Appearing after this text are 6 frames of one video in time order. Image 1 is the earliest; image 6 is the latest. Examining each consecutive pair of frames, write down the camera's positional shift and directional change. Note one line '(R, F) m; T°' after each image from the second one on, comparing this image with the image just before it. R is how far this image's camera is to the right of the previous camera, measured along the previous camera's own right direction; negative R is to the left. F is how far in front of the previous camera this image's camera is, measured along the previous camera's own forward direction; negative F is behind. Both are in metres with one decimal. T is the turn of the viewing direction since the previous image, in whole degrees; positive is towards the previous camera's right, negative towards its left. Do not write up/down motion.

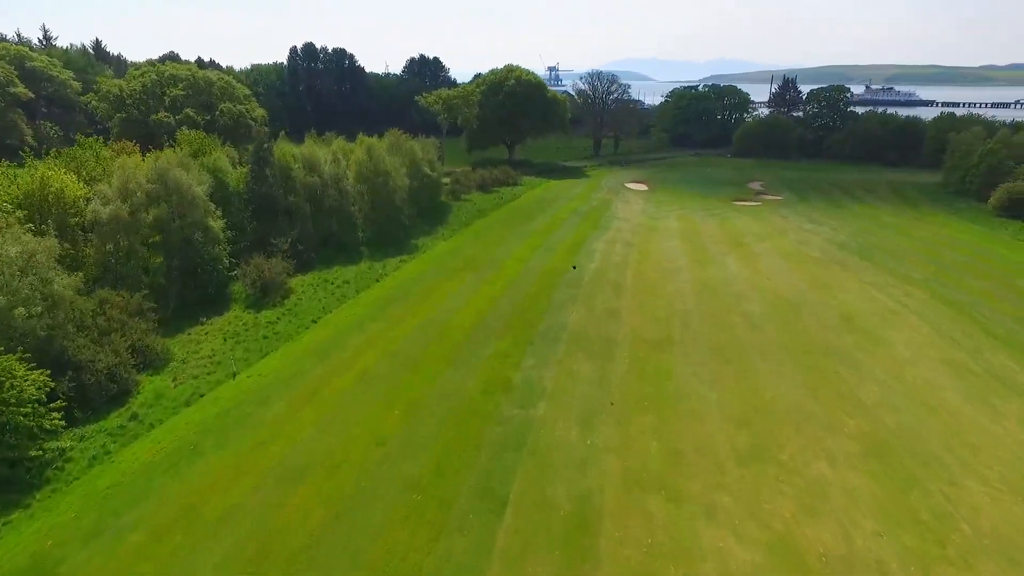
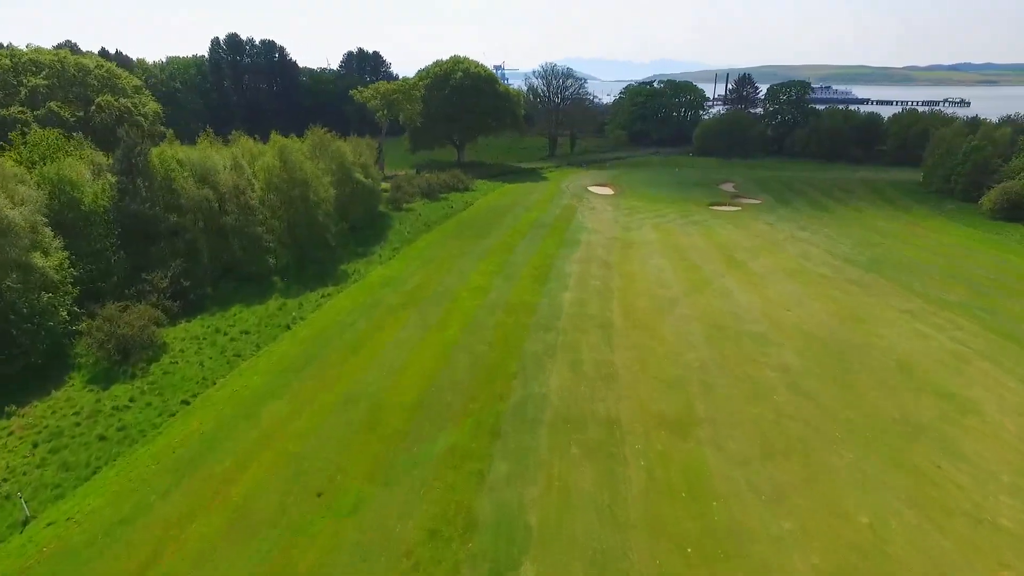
(-0.2, +8.3) m; +4°
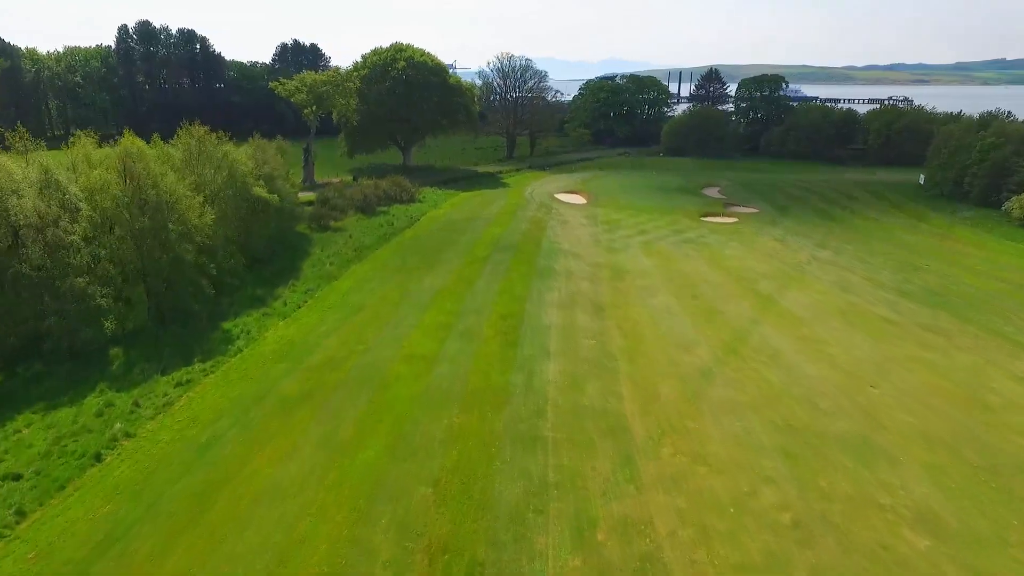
(0.0, +10.3) m; +4°
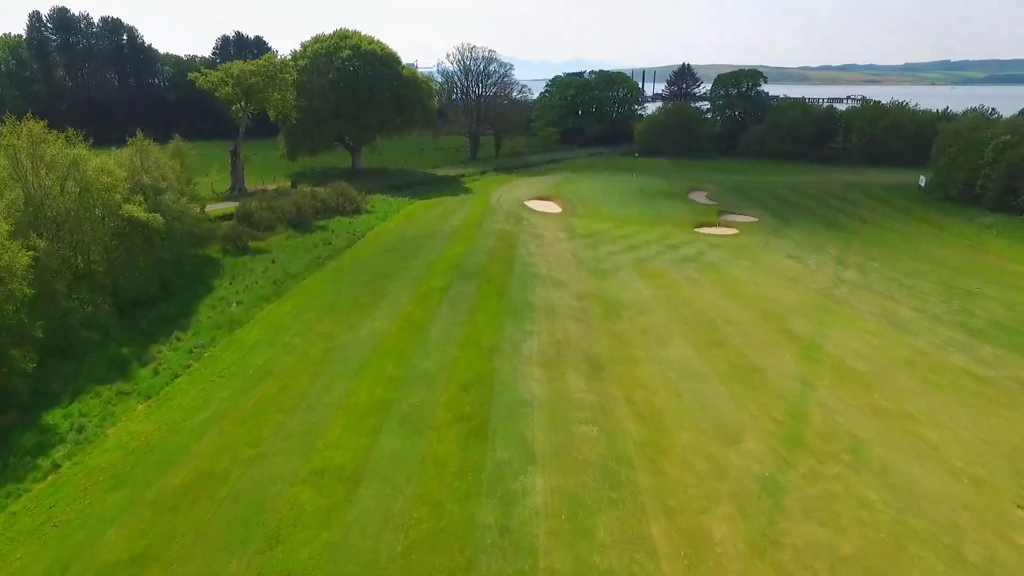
(+0.1, +7.7) m; +3°
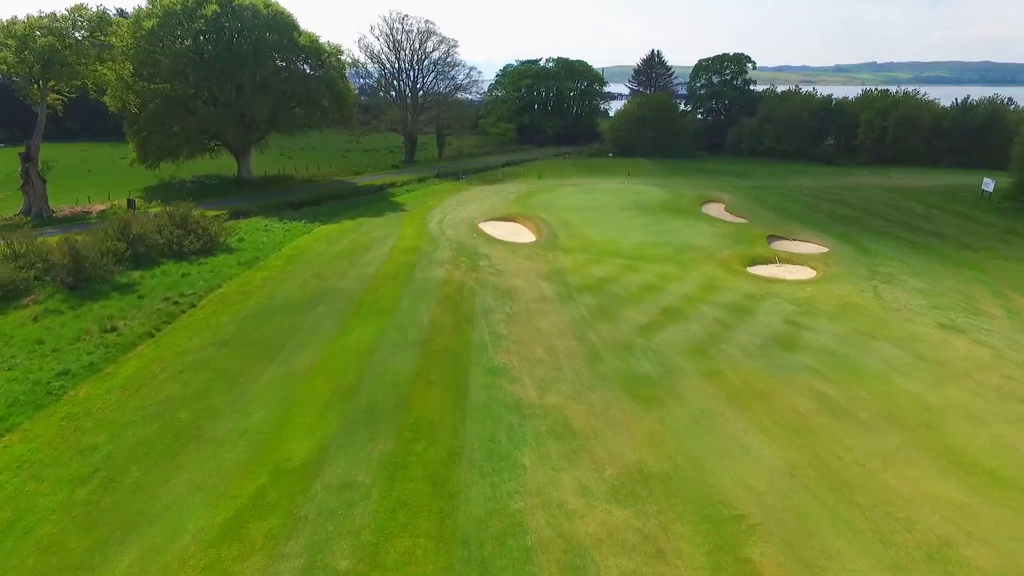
(0.0, +16.8) m; +5°
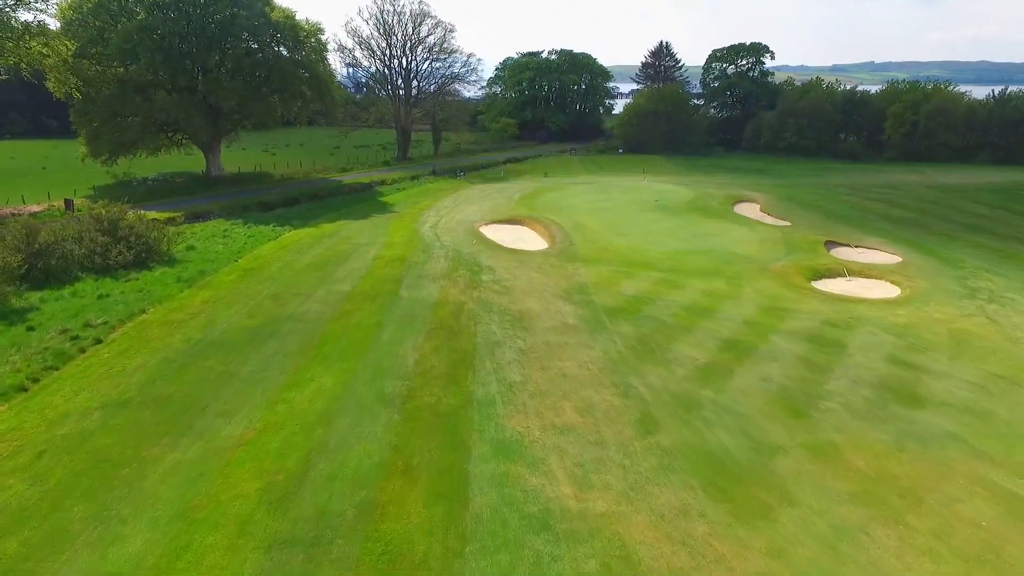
(-0.4, +5.5) m; 0°
